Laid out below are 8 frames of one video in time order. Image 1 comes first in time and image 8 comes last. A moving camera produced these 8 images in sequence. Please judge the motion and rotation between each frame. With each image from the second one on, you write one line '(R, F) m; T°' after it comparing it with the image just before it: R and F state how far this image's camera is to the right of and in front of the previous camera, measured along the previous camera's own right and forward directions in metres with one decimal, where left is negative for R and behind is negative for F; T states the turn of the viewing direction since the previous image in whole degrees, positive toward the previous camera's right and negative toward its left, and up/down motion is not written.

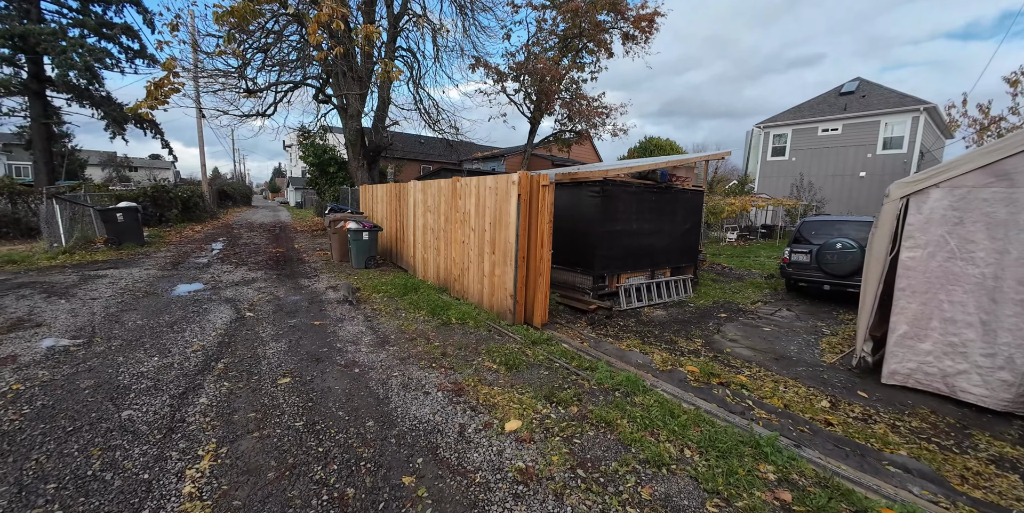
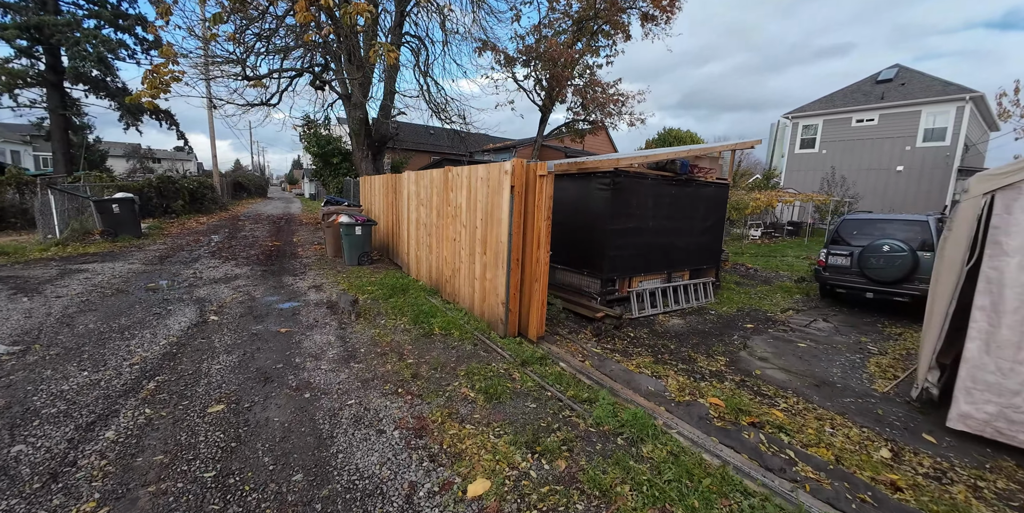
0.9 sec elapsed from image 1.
(+0.3, +0.7) m; -2°
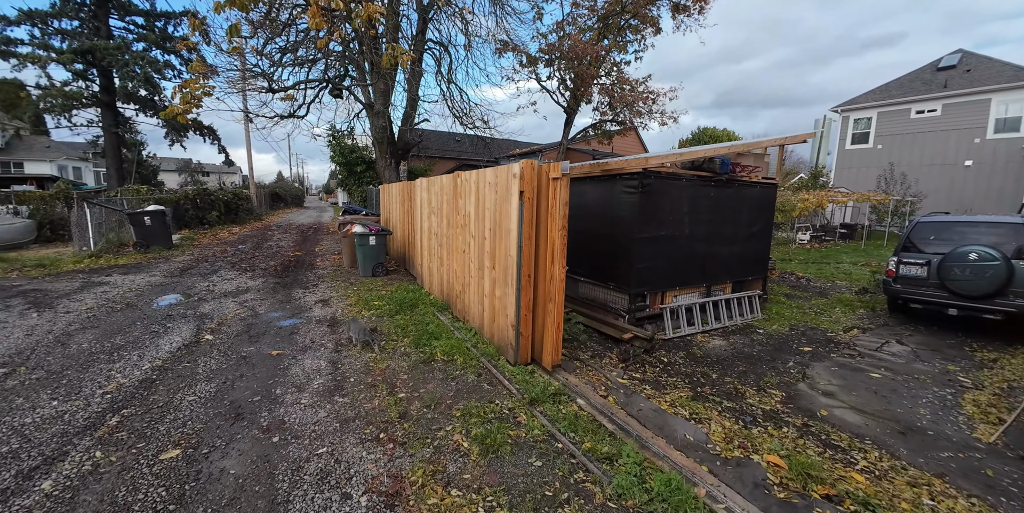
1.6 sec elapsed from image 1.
(+0.2, +0.5) m; -4°
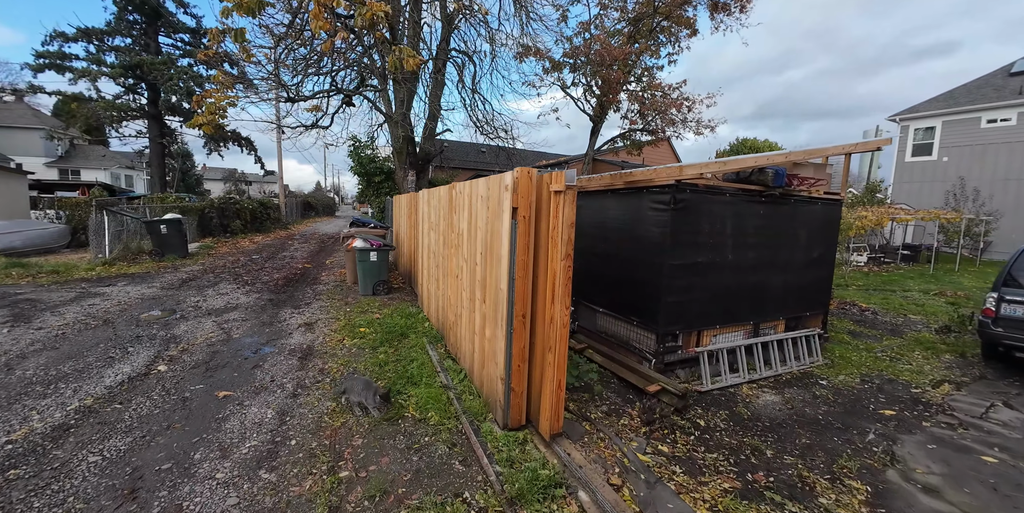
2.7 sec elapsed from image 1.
(+0.3, +0.8) m; -4°
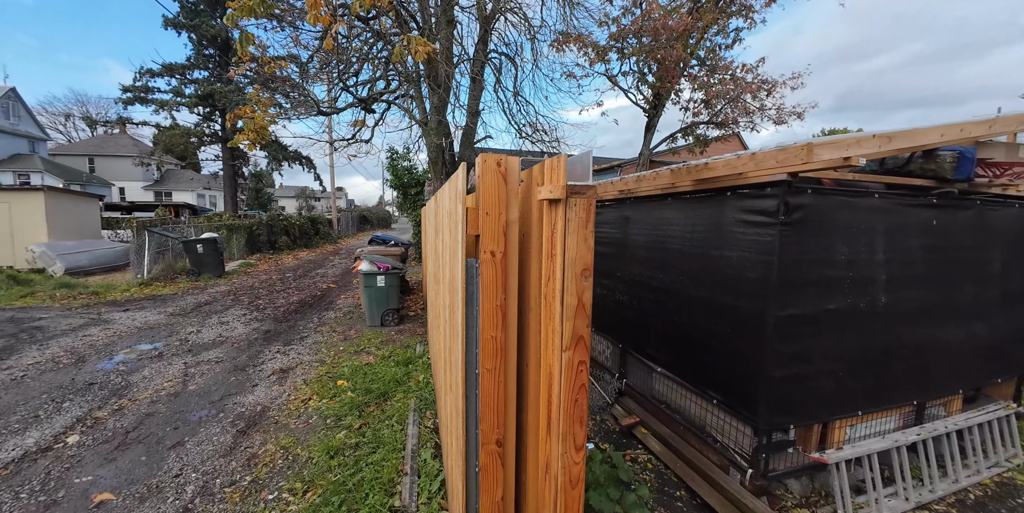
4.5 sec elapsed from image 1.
(+0.3, +1.3) m; -8°
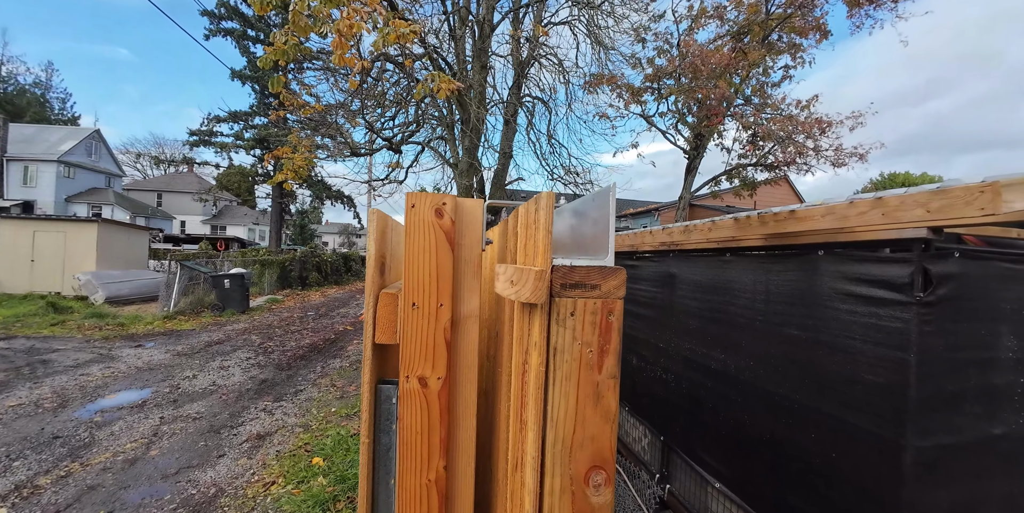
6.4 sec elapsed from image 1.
(+0.1, +0.6) m; -5°
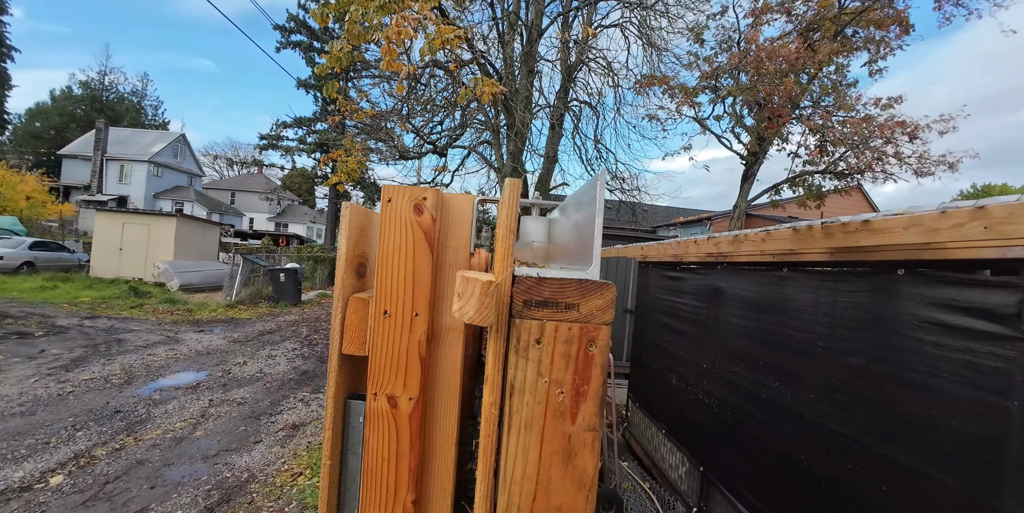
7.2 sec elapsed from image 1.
(+0.1, +0.1) m; -6°
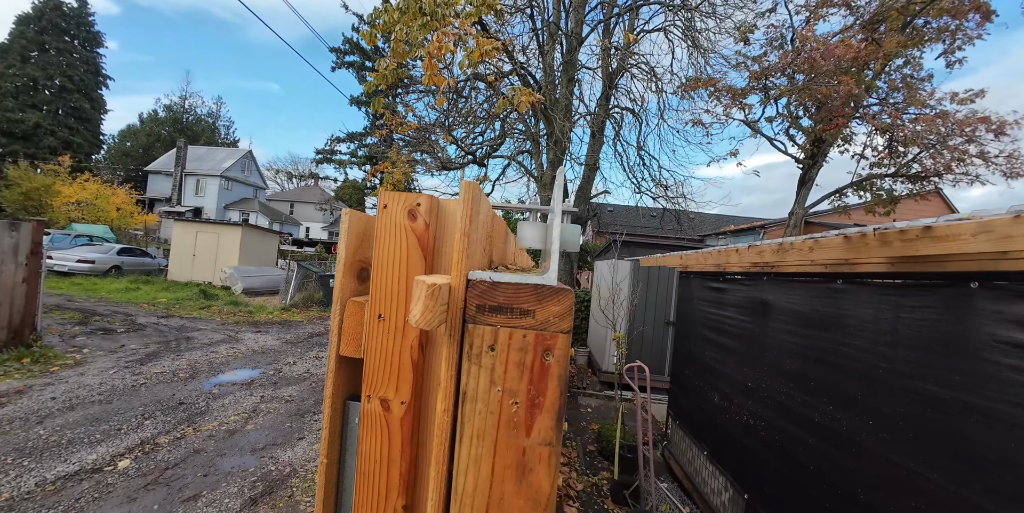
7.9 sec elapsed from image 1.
(+0.1, 0.0) m; -6°
